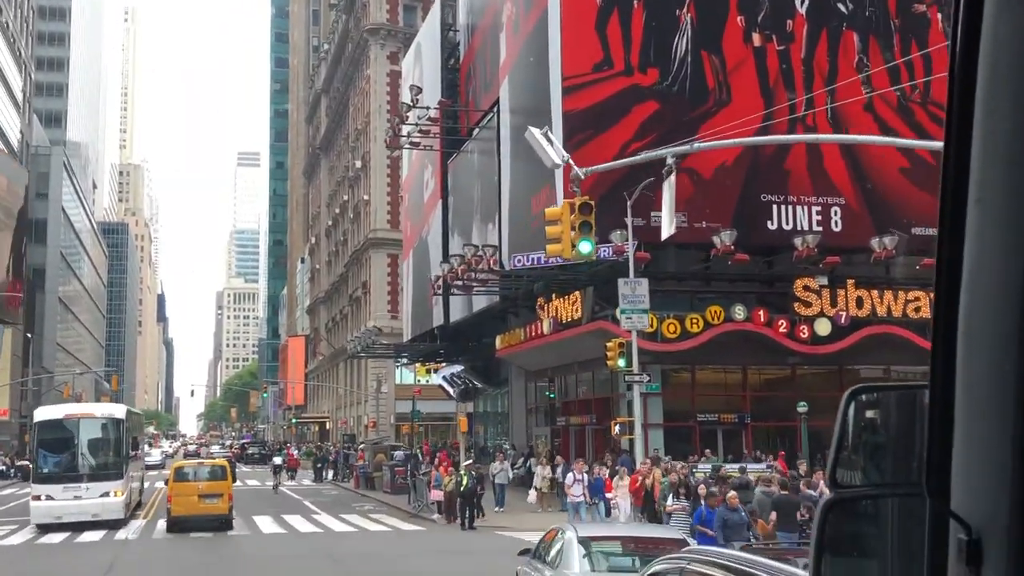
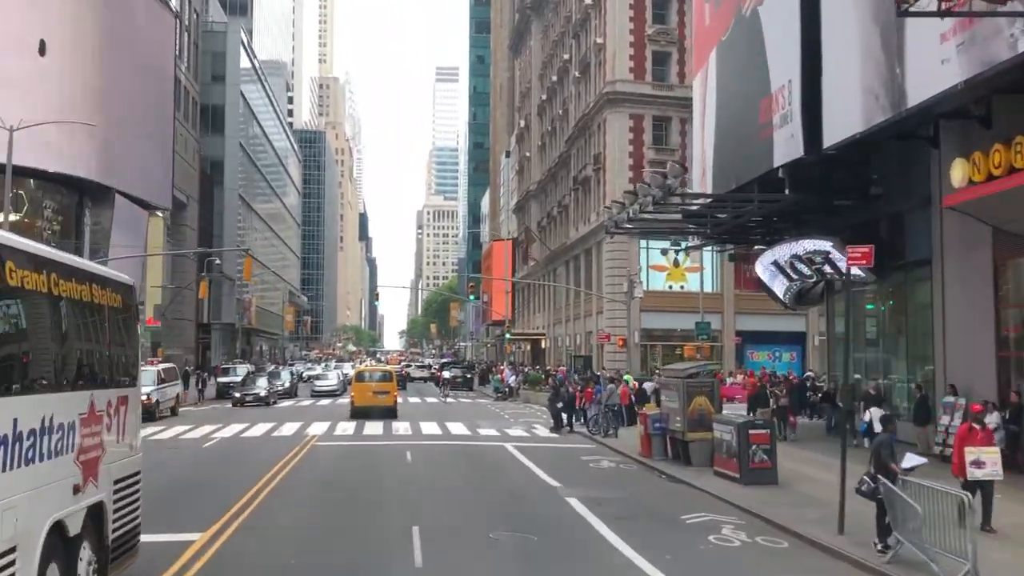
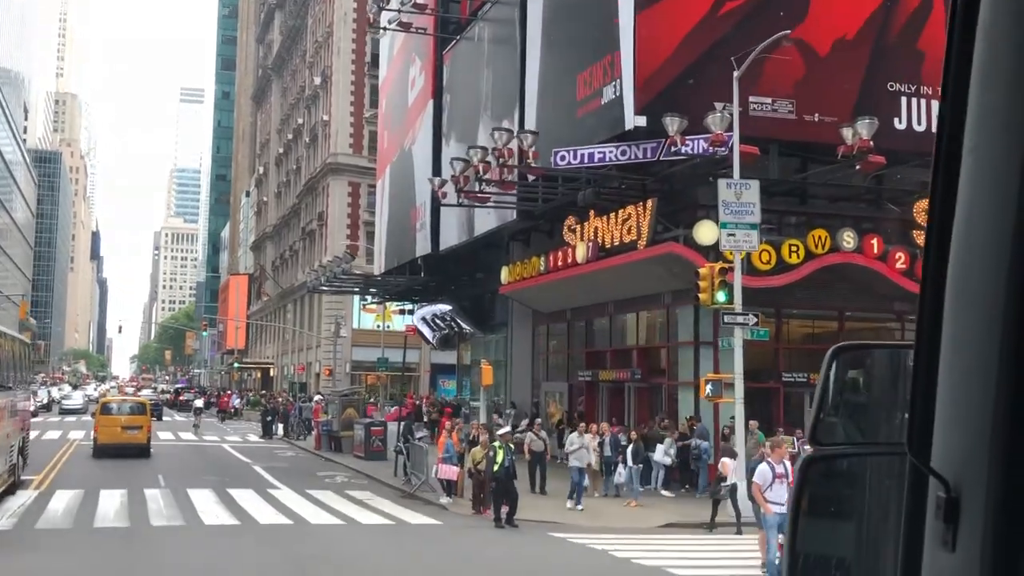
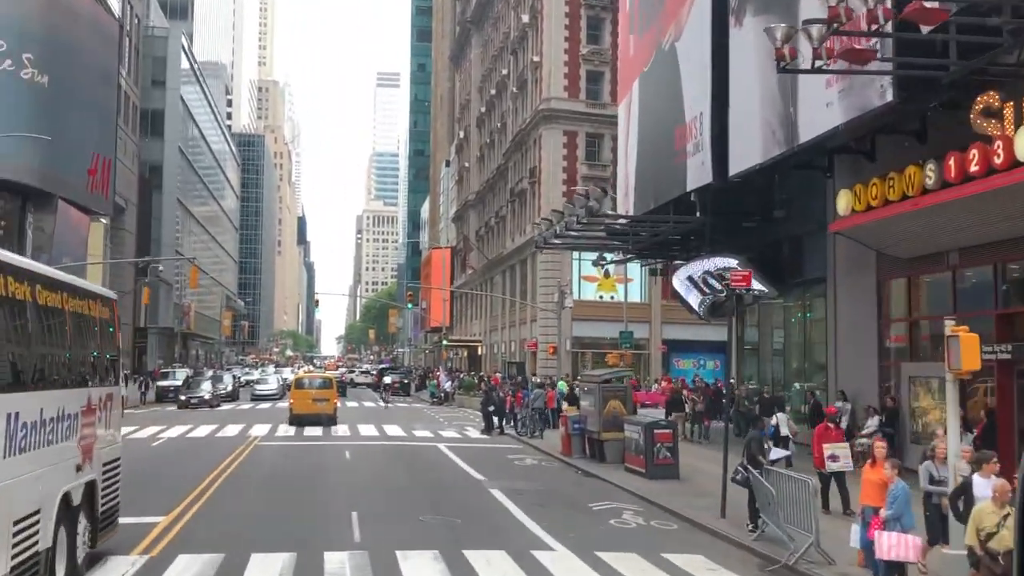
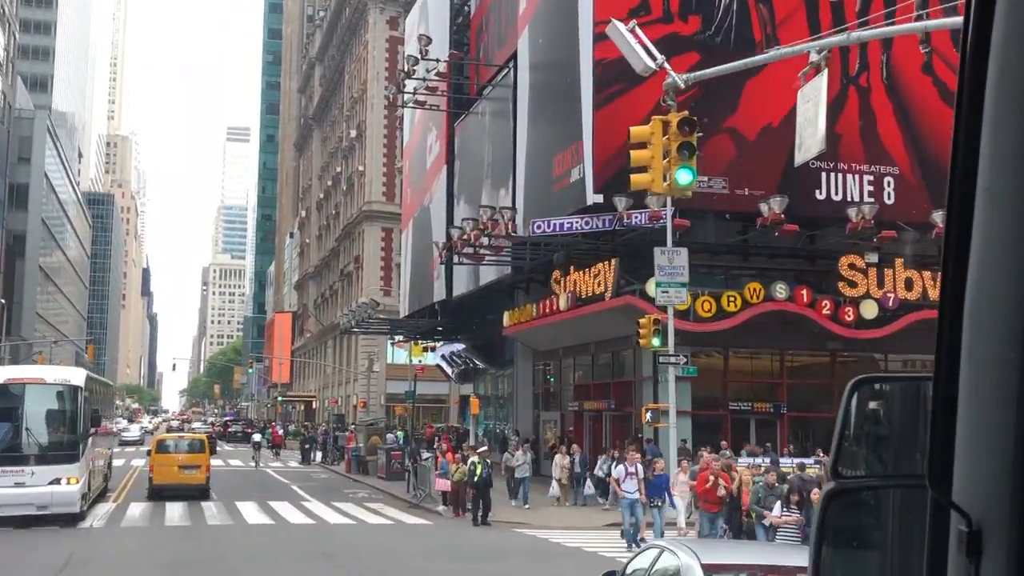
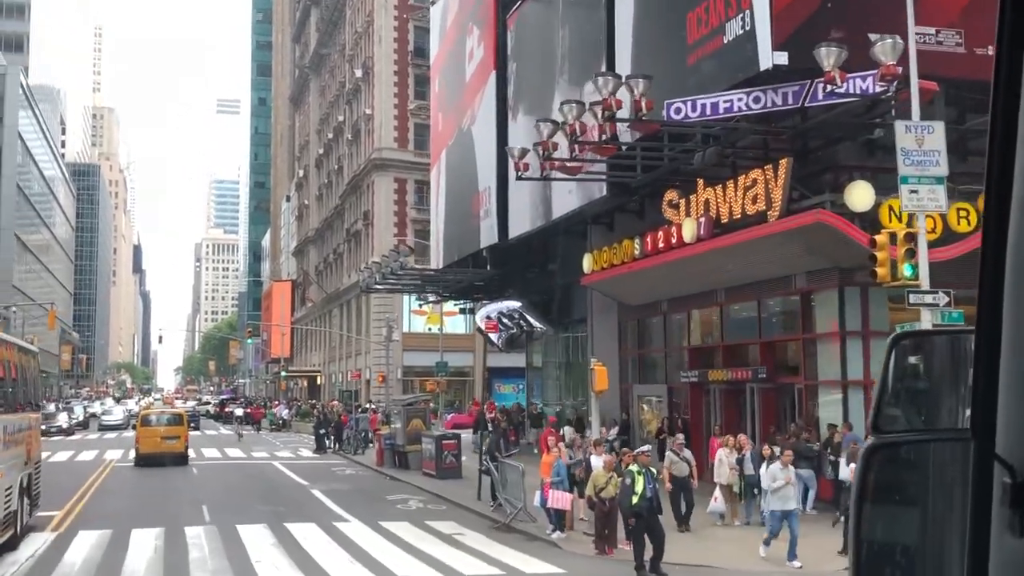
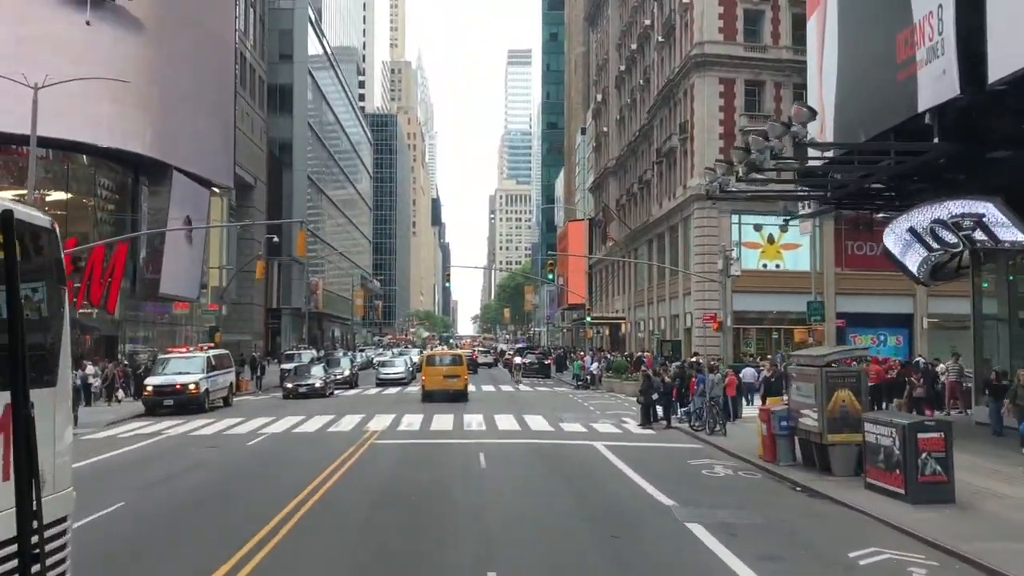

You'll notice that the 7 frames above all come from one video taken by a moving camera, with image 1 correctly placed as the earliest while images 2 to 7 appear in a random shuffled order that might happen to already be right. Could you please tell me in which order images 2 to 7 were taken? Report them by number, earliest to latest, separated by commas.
5, 3, 6, 4, 2, 7
